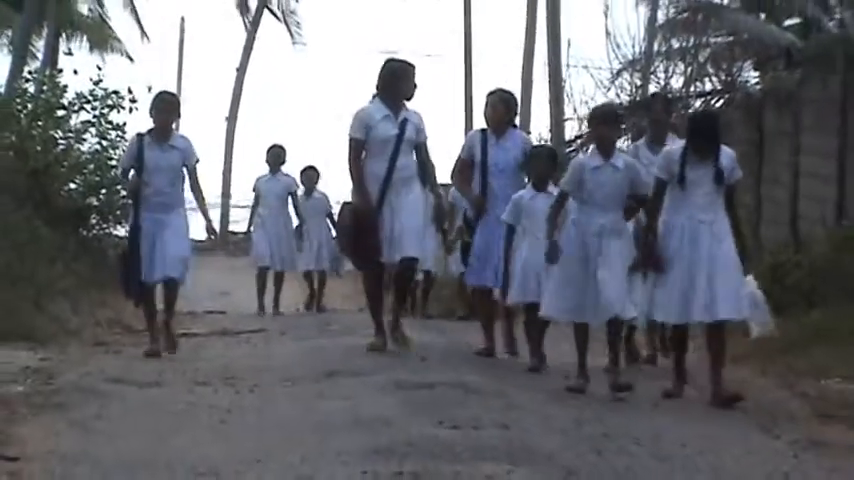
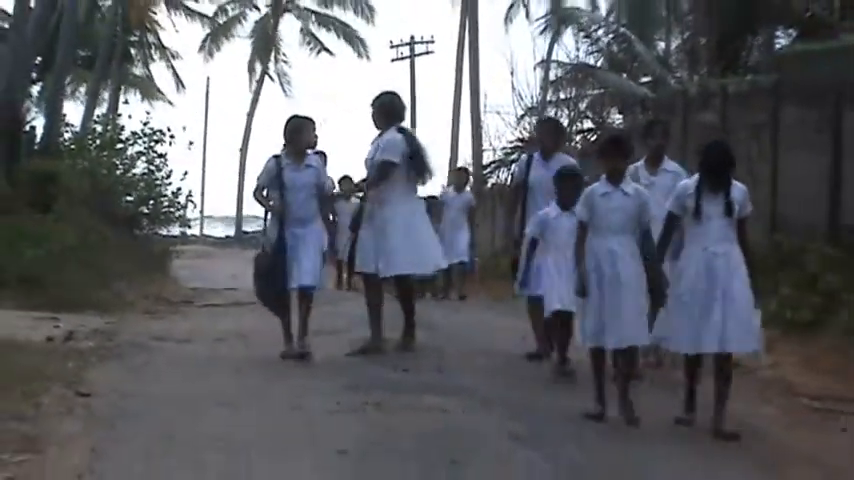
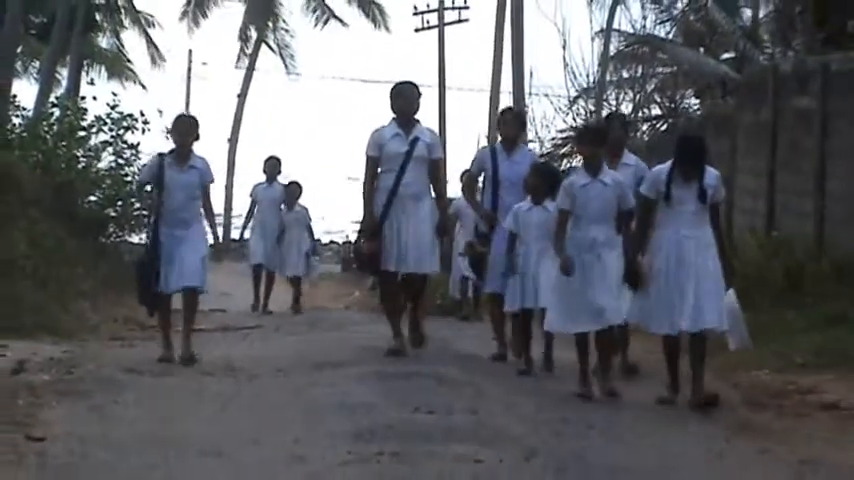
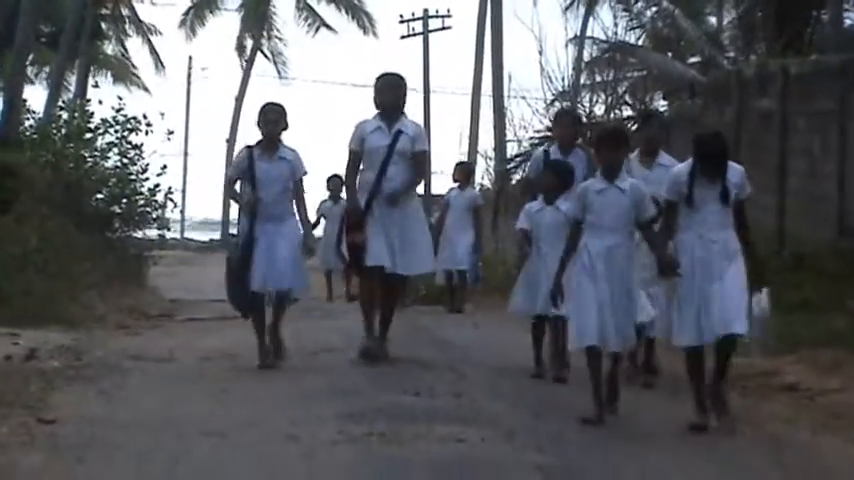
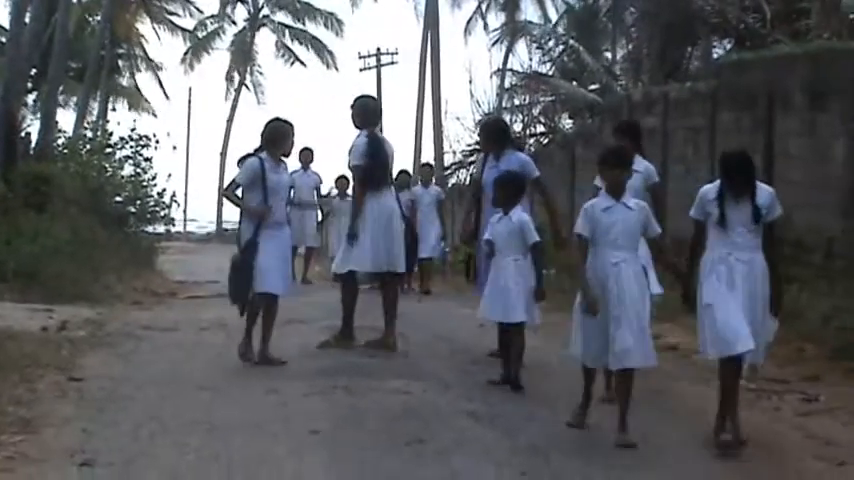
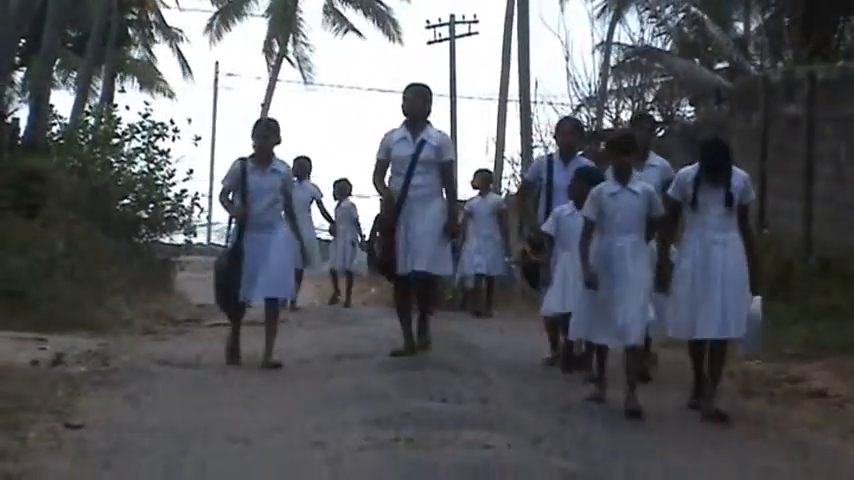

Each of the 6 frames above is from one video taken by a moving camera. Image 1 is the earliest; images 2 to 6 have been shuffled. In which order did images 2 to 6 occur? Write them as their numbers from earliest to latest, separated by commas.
3, 6, 4, 2, 5
